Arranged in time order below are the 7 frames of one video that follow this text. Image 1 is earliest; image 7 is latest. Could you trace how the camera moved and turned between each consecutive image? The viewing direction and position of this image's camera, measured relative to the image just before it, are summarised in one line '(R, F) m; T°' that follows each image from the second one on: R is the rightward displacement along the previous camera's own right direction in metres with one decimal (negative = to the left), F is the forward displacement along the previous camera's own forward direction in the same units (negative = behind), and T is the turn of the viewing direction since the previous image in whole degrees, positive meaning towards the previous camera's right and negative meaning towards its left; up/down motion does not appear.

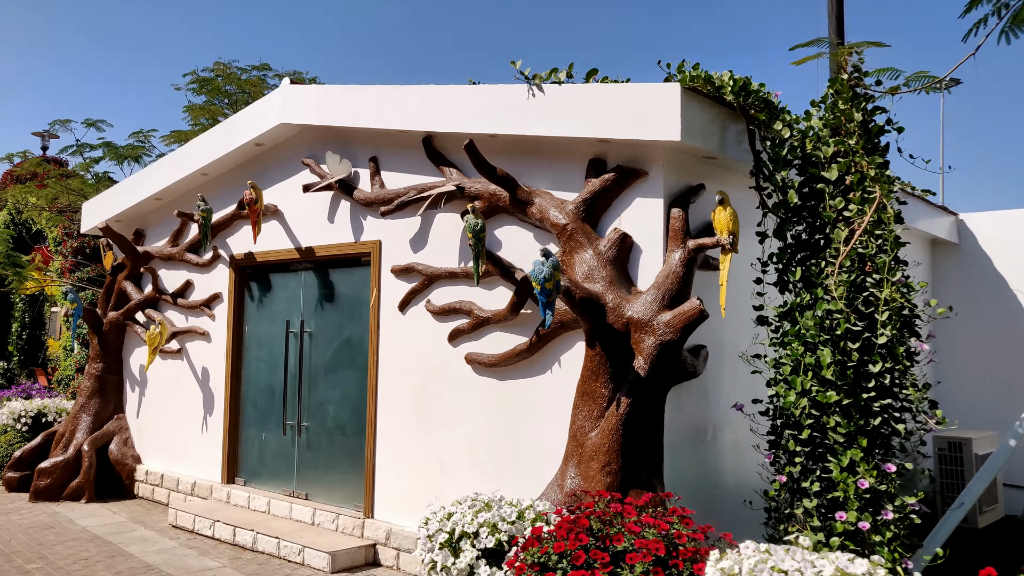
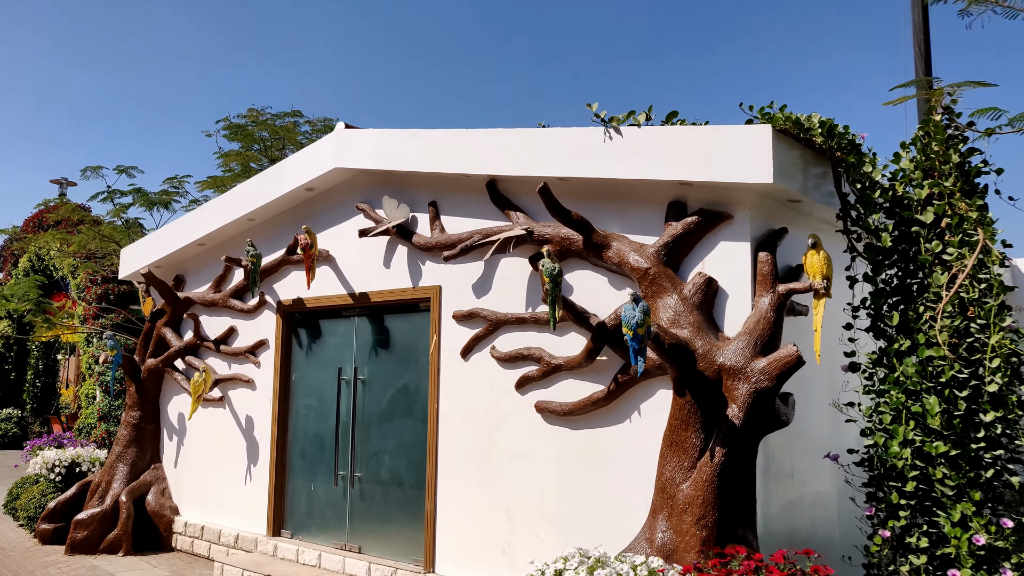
(-0.4, +0.1) m; 0°
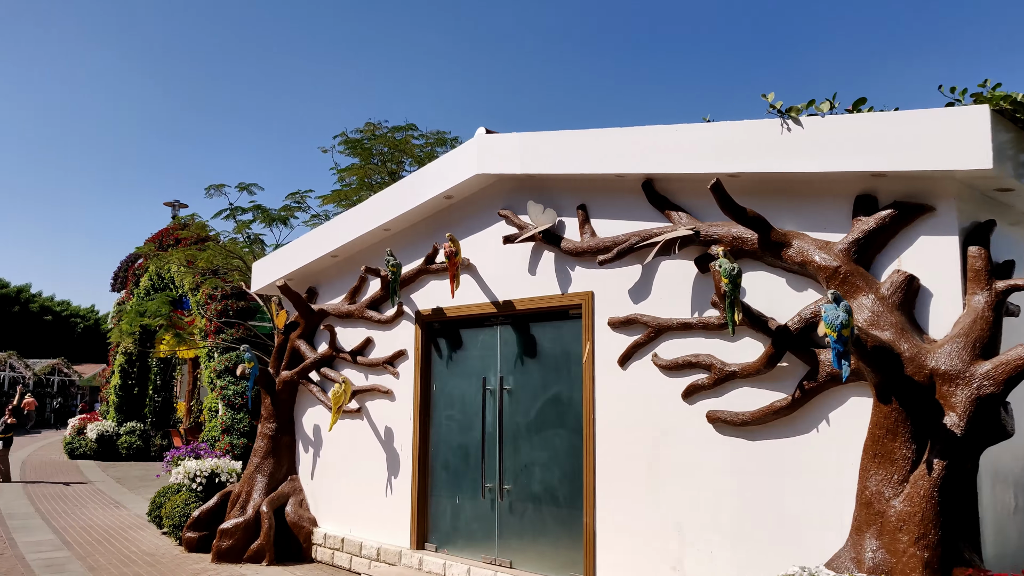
(-0.4, +0.2) m; -6°
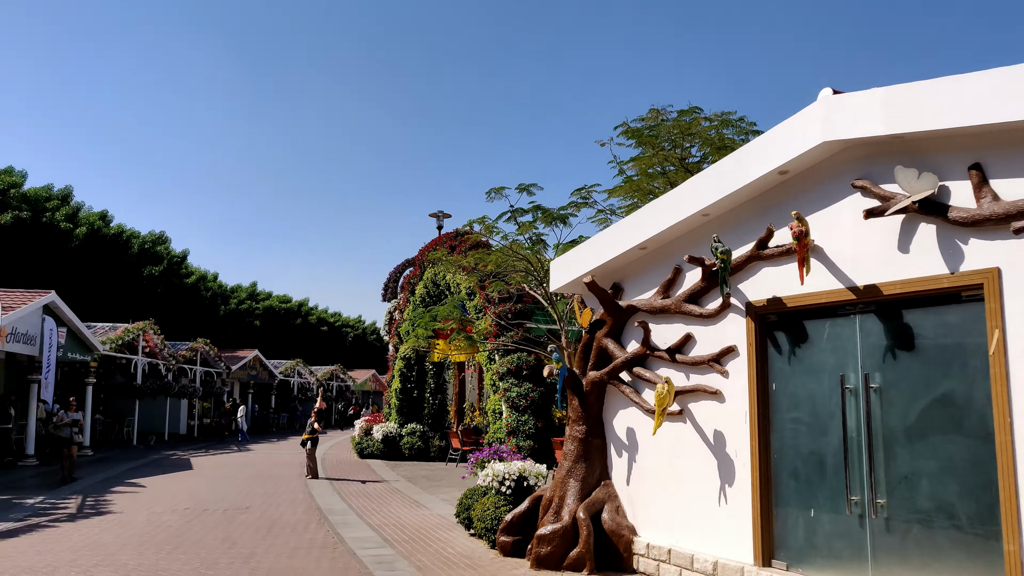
(-0.7, +0.4) m; -16°
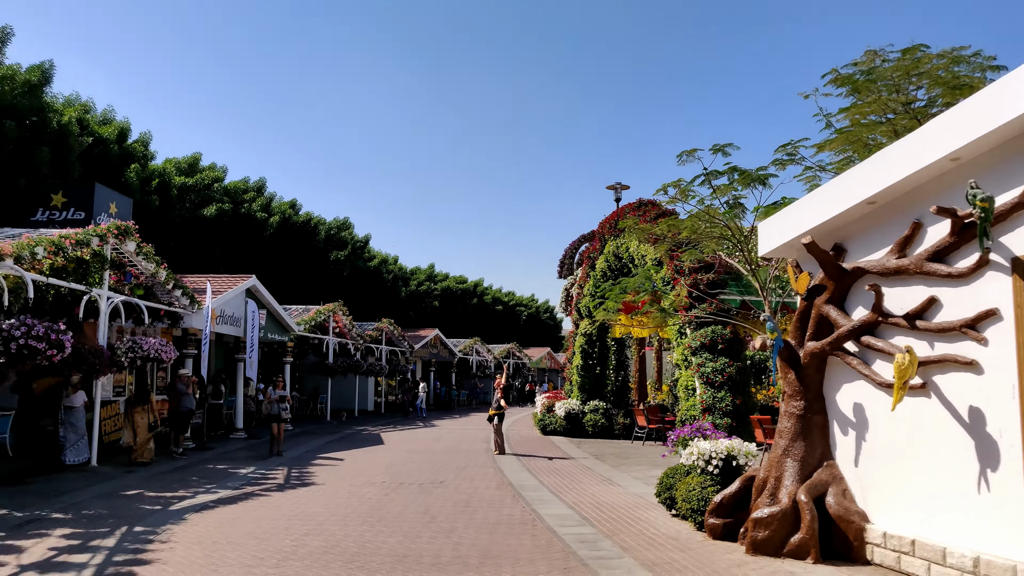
(-0.3, +0.4) m; -11°
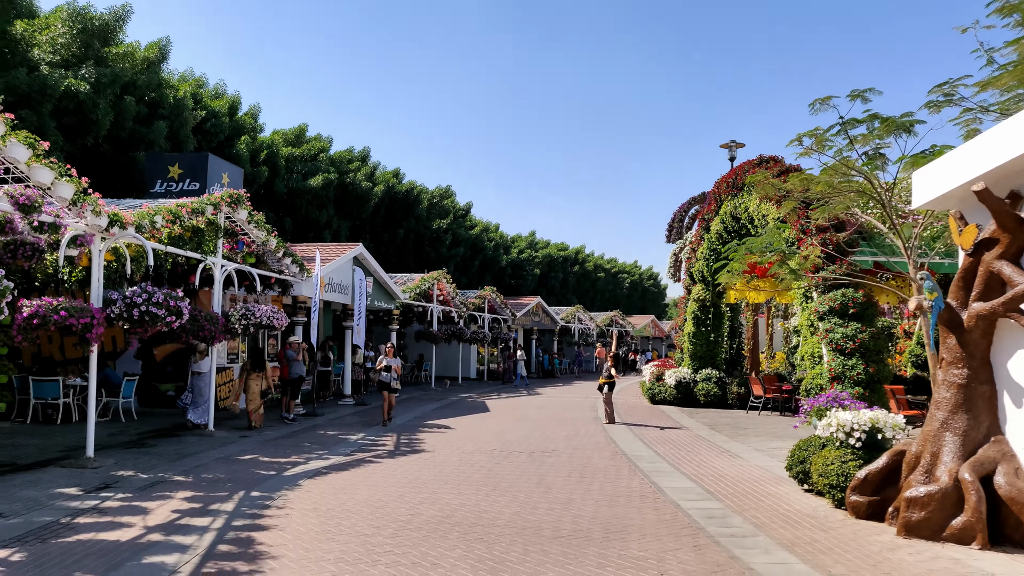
(-0.2, +0.4) m; -7°
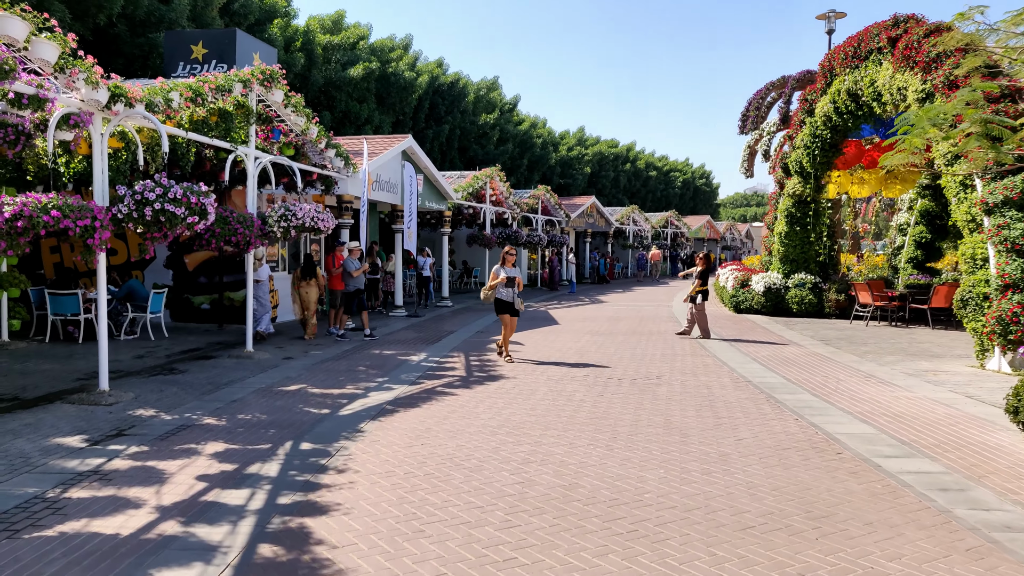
(-0.7, +2.1) m; -3°
